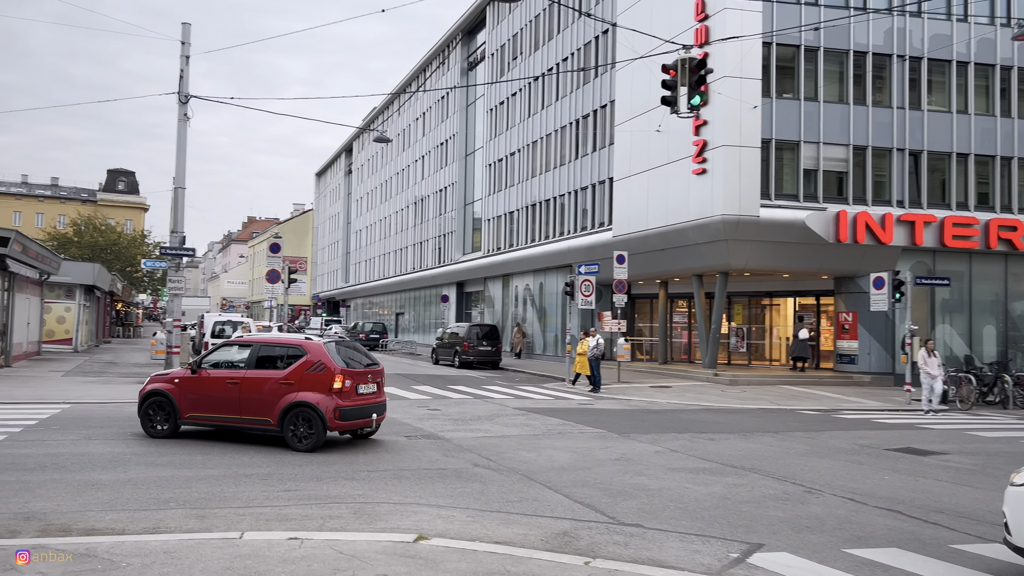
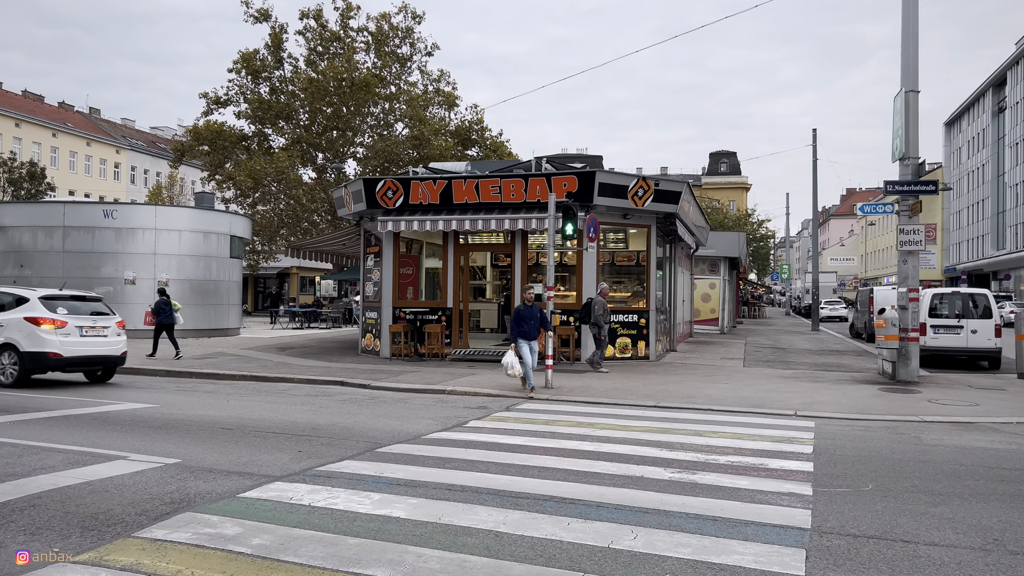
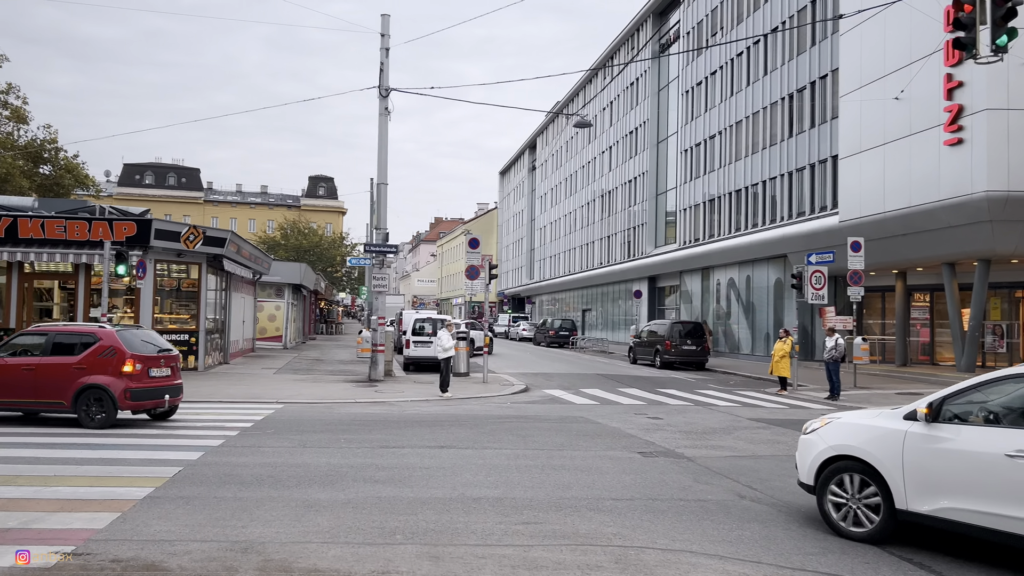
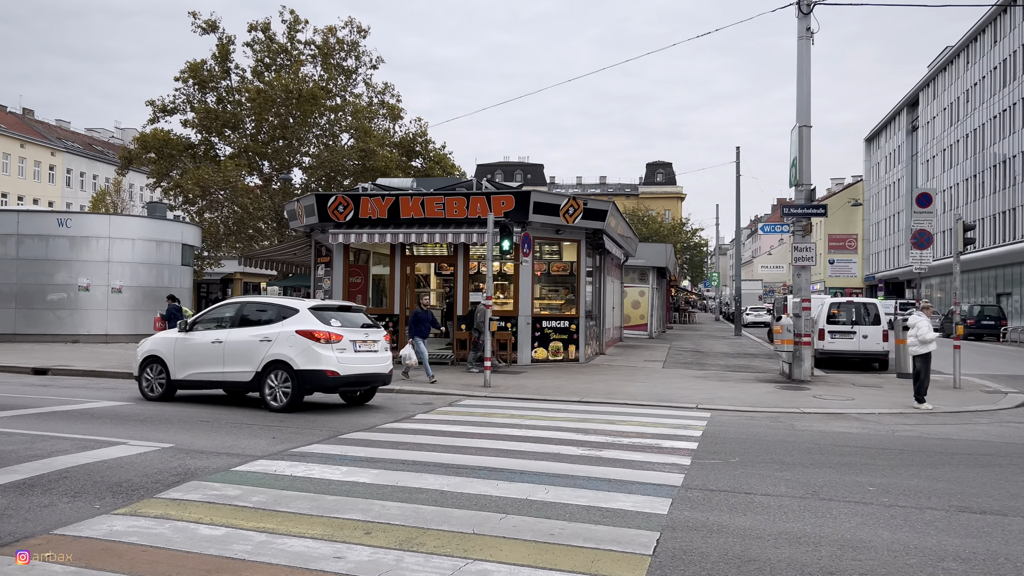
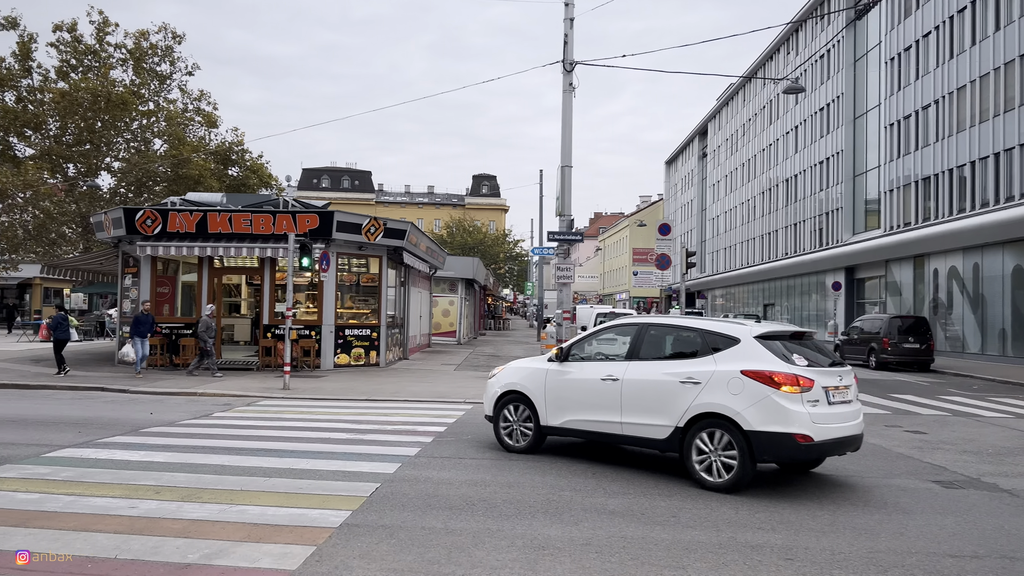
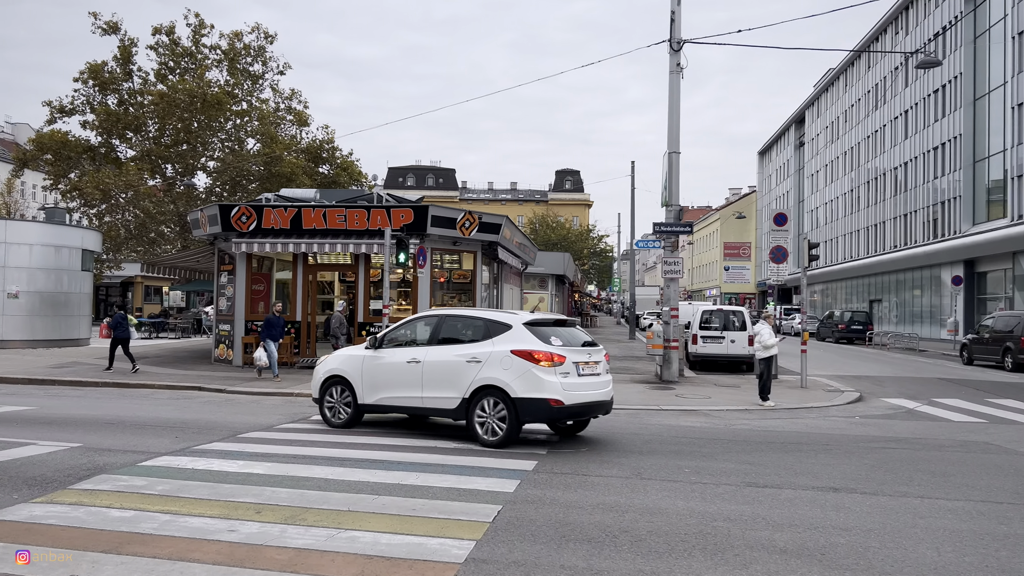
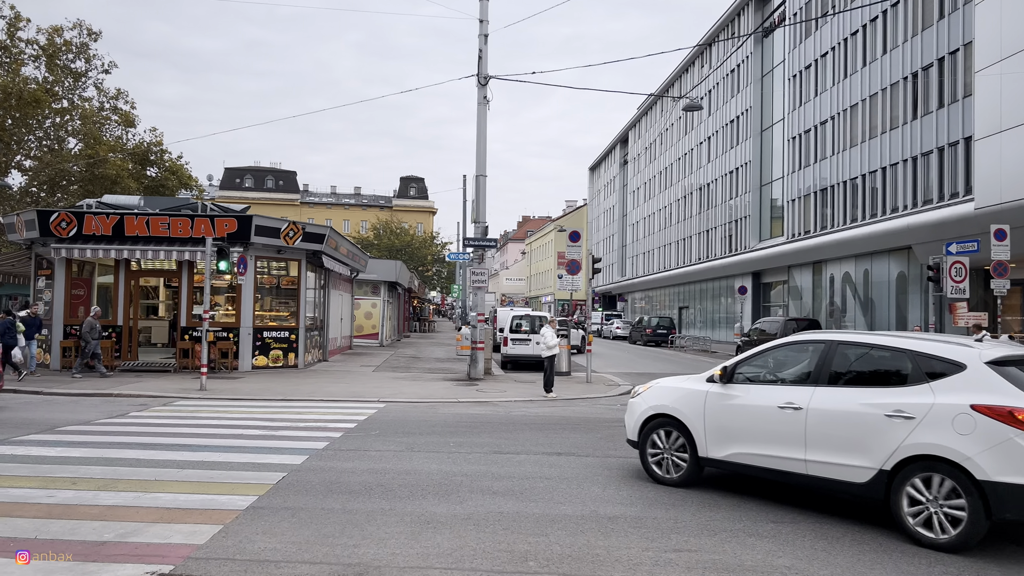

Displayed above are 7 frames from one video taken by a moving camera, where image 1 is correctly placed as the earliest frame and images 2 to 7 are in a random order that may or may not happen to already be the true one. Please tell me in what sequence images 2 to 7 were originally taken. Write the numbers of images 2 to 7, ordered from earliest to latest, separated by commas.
3, 7, 5, 6, 4, 2
